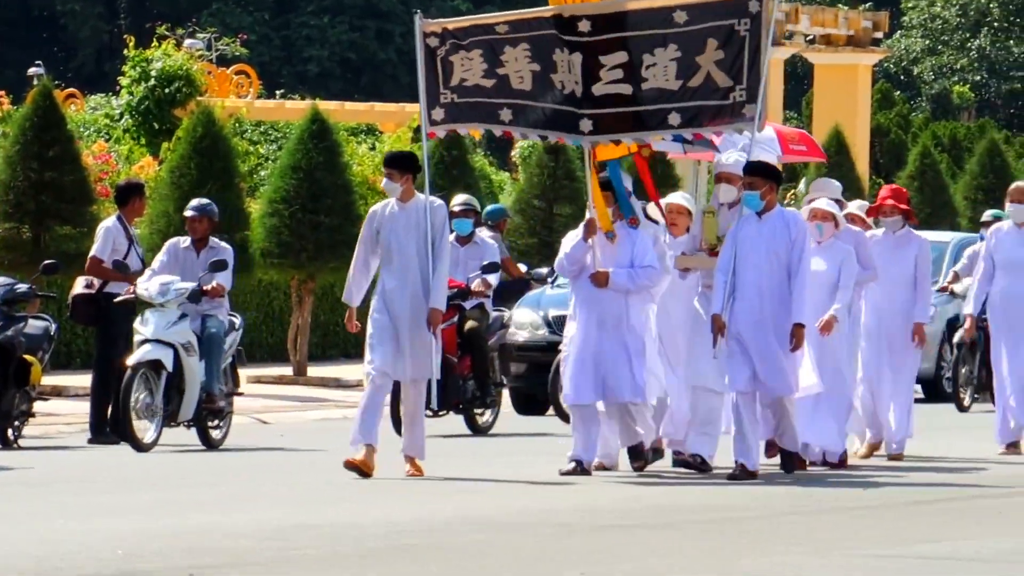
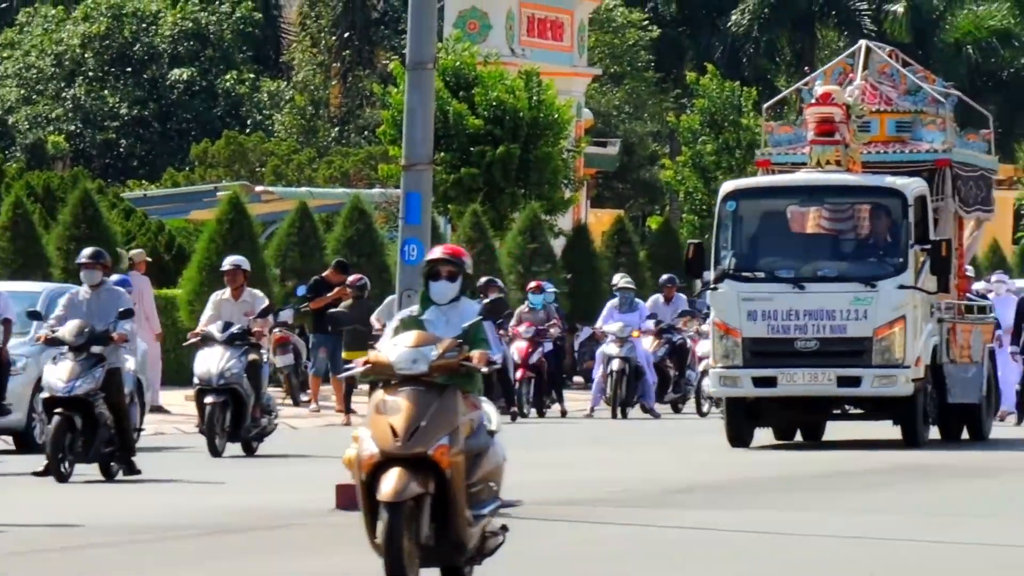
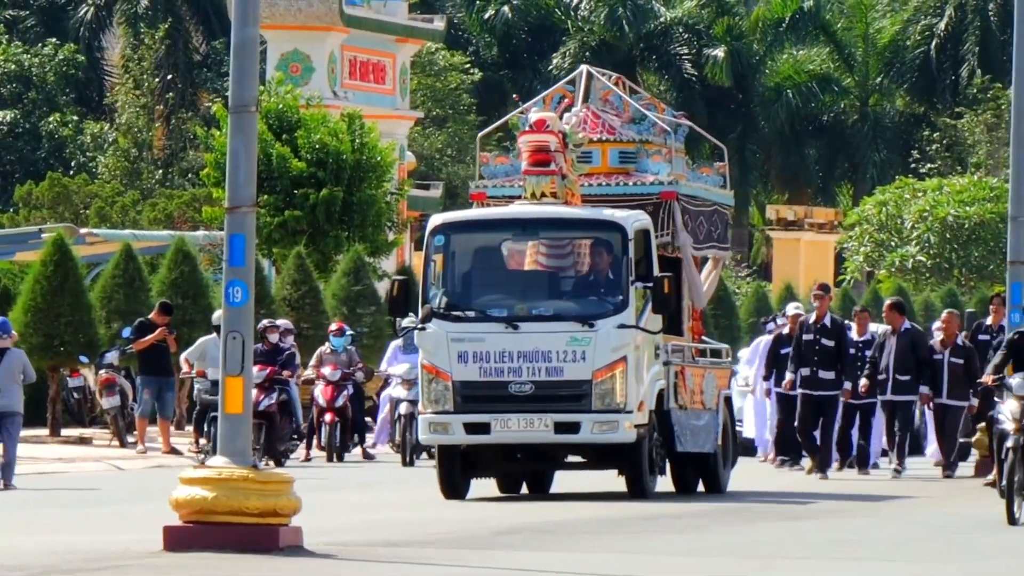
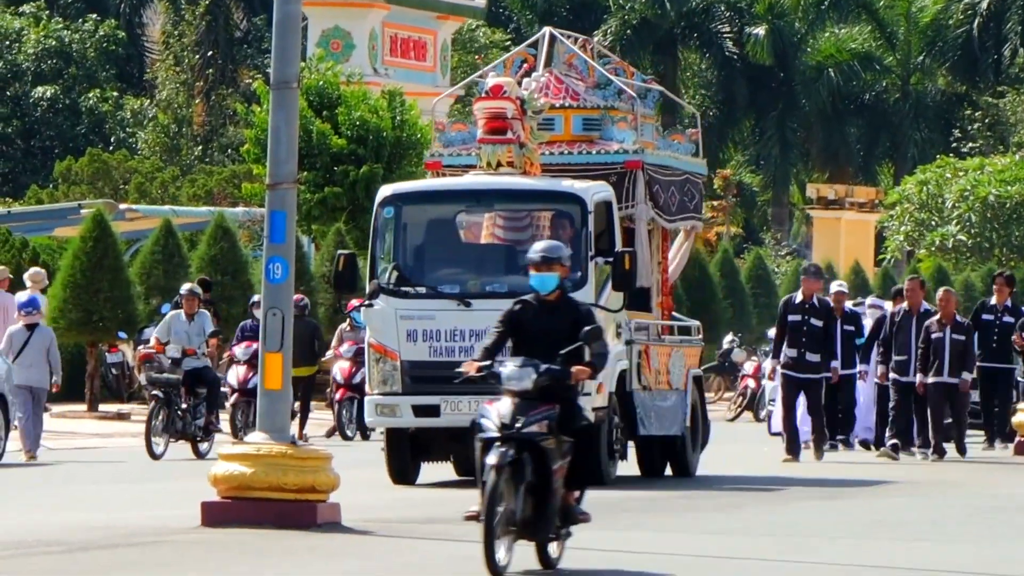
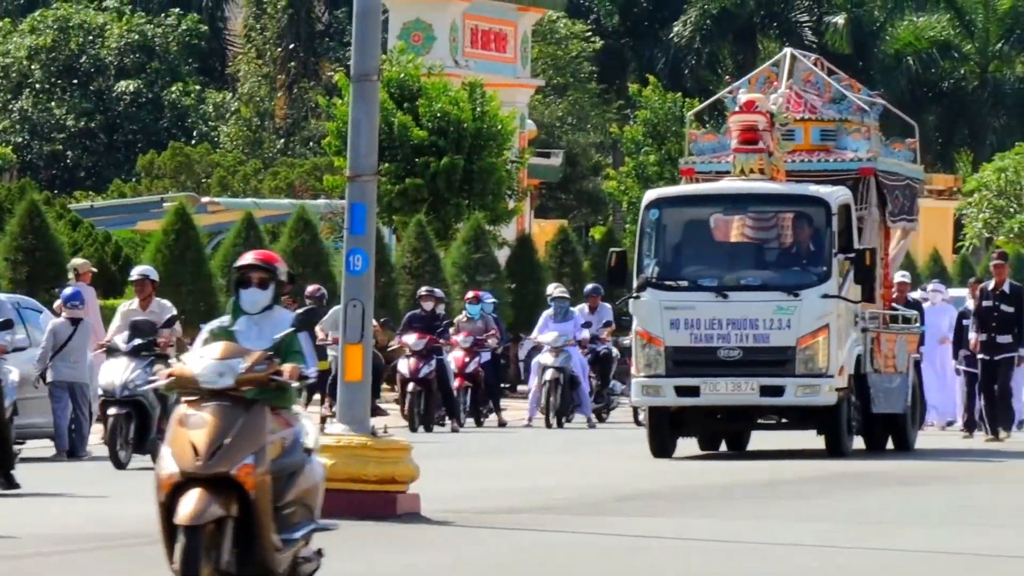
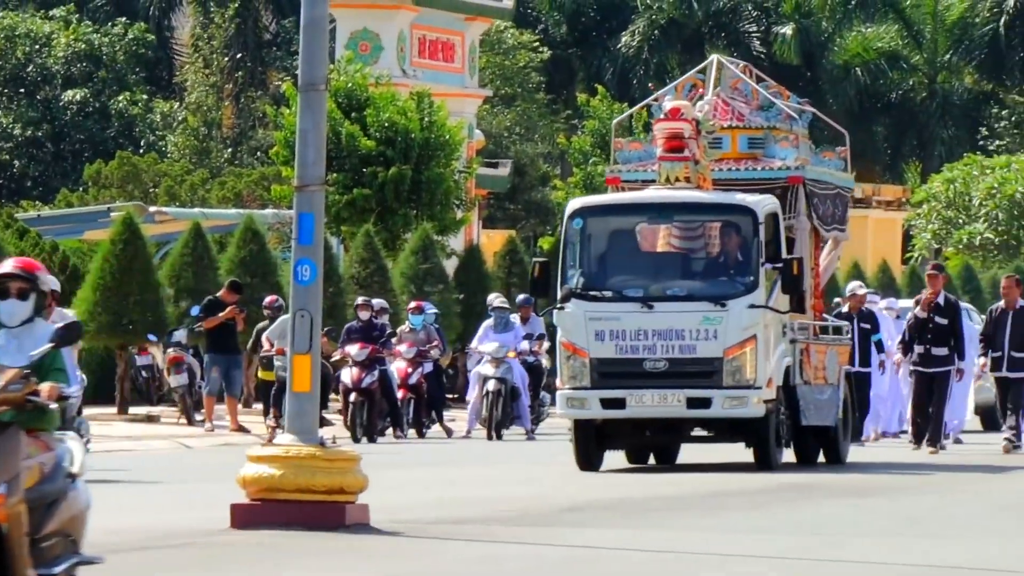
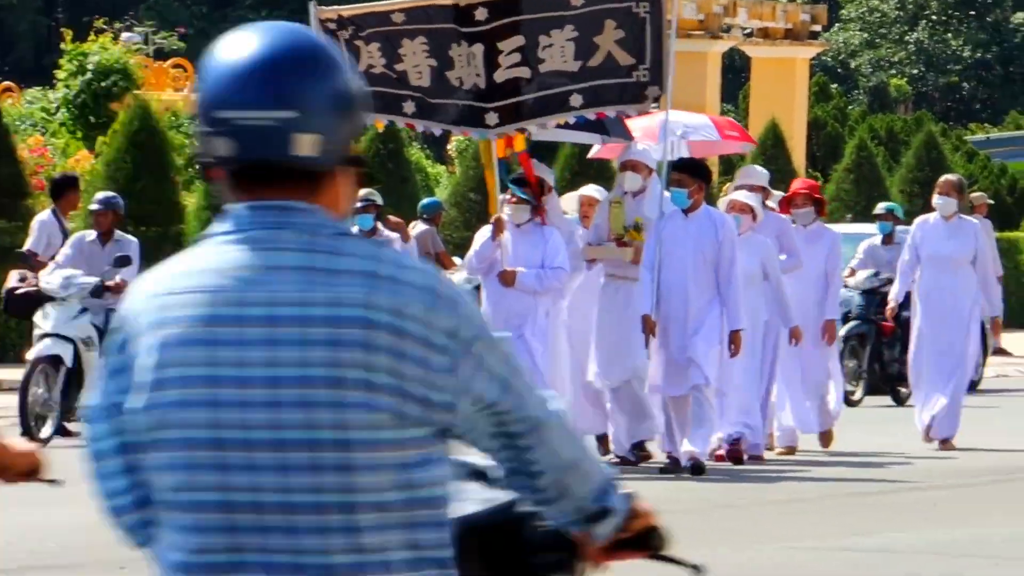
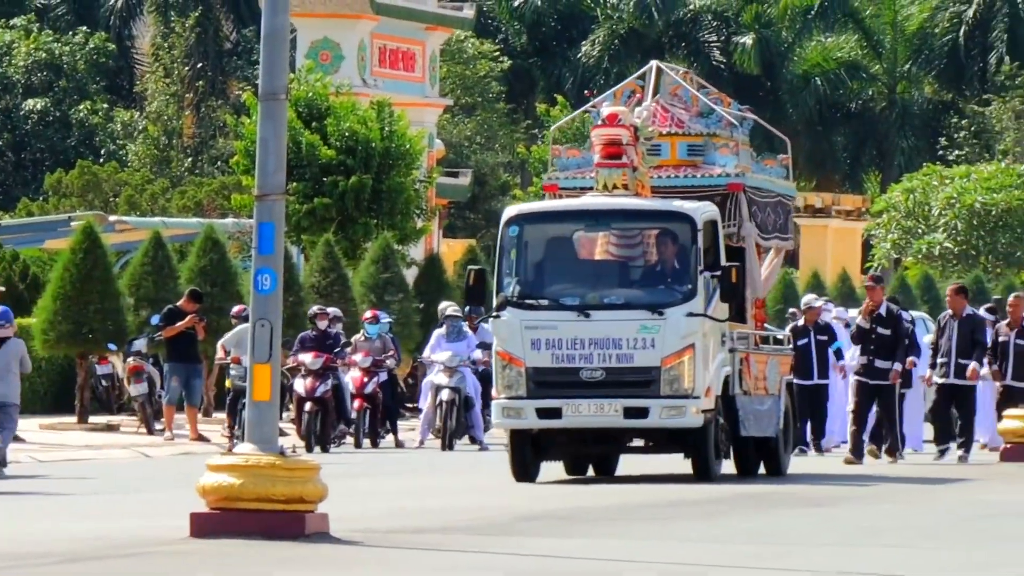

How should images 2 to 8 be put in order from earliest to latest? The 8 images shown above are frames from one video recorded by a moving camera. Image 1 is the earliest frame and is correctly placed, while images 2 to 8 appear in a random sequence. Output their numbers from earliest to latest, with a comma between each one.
7, 2, 5, 6, 8, 3, 4
